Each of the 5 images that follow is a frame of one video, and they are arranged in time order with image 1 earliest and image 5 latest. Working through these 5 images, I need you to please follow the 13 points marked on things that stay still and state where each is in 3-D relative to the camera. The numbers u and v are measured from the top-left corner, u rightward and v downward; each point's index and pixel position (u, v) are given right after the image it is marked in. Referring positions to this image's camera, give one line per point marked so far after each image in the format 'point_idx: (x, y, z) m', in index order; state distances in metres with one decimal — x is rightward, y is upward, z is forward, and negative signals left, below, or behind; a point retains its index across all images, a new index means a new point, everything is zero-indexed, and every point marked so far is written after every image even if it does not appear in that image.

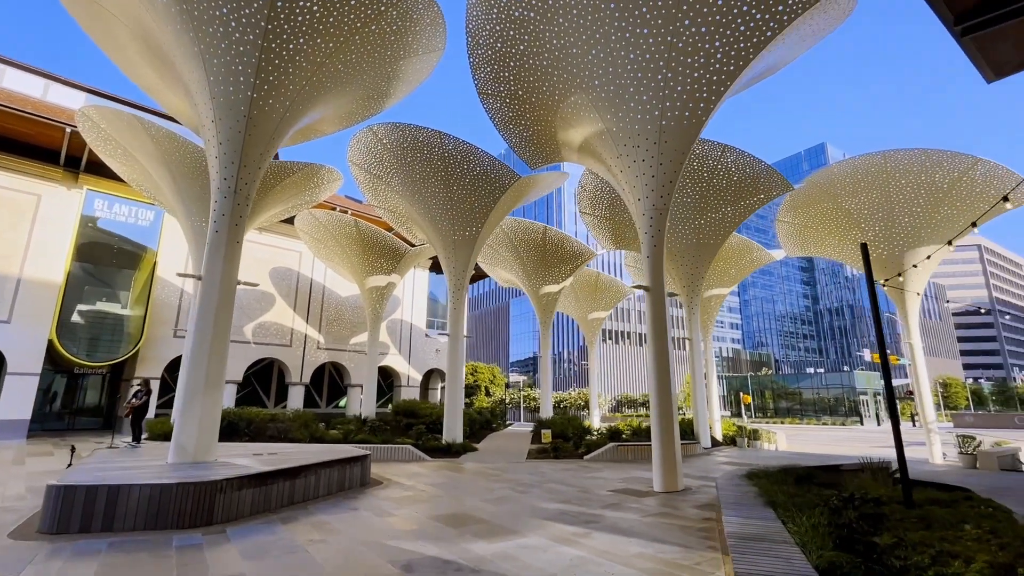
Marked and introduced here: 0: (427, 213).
0: (-2.6, +2.2, +14.6) m
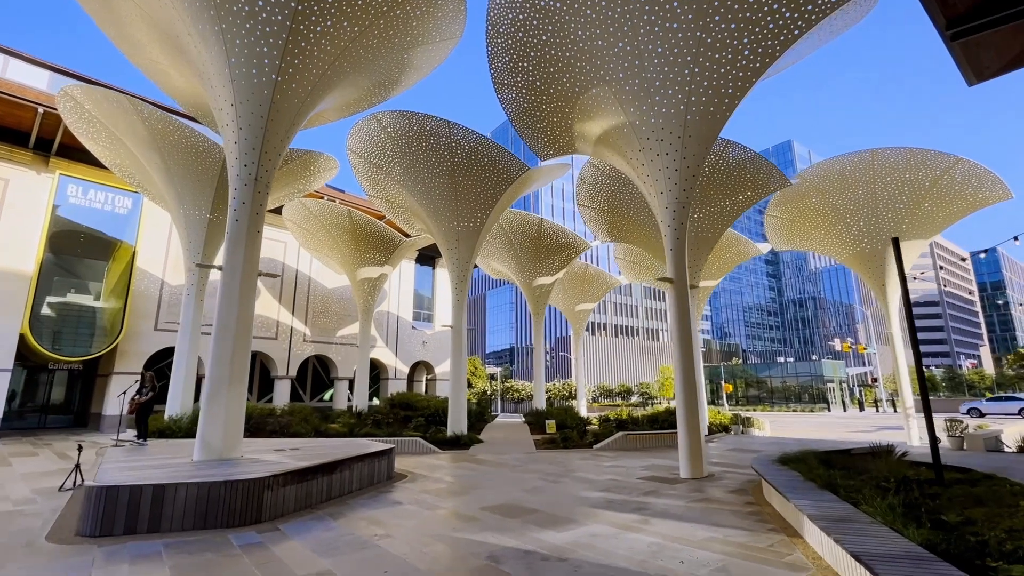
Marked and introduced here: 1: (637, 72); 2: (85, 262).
0: (-2.4, +2.5, +14.4) m
1: (+2.3, +3.9, +8.8) m
2: (-15.2, +0.9, +17.2) m
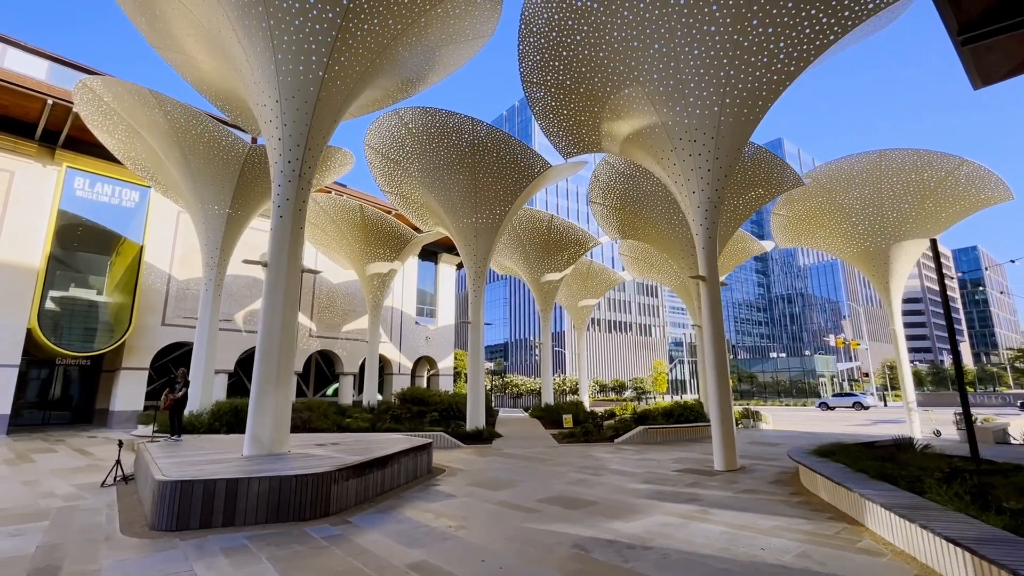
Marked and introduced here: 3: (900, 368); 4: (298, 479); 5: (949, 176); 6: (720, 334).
0: (-1.9, +2.6, +14.5) m
1: (+3.0, +4.0, +9.0) m
2: (-14.7, +1.1, +17.0) m
3: (+13.5, -2.8, +16.9) m
4: (-2.4, -2.2, +5.5) m
5: (+13.8, +3.5, +15.3) m
6: (+3.7, -0.8, +8.7) m
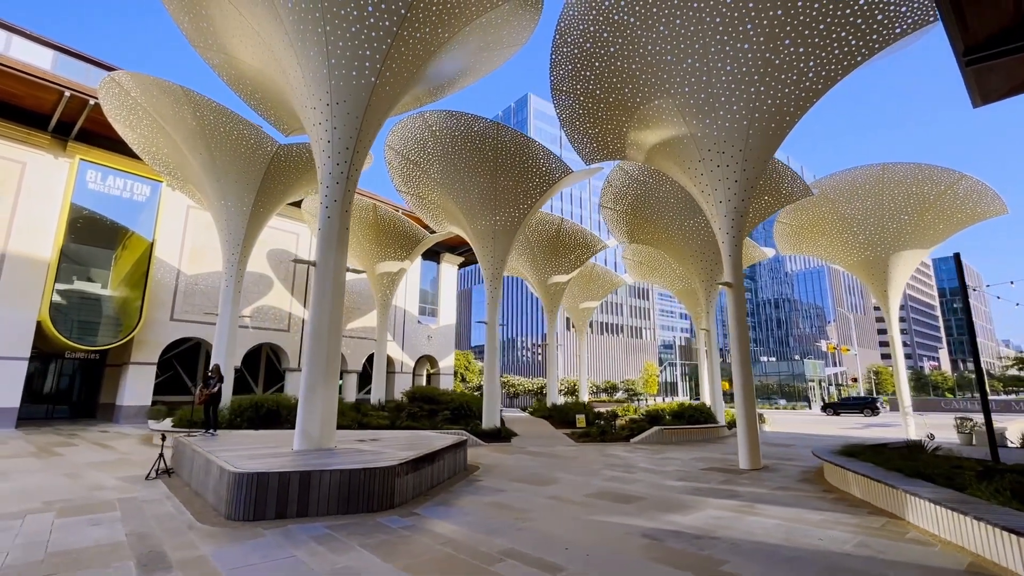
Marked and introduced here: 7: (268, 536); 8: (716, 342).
0: (-1.3, +2.6, +14.7) m
1: (+3.7, +3.9, +9.3) m
2: (-14.2, +1.3, +16.9) m
3: (+13.9, -3.1, +17.6) m
4: (-1.7, -2.2, +5.8) m
5: (+14.3, +3.2, +15.9) m
6: (+4.4, -0.9, +9.1) m
7: (-2.4, -2.4, +4.7) m
8: (+7.6, -2.0, +18.1) m
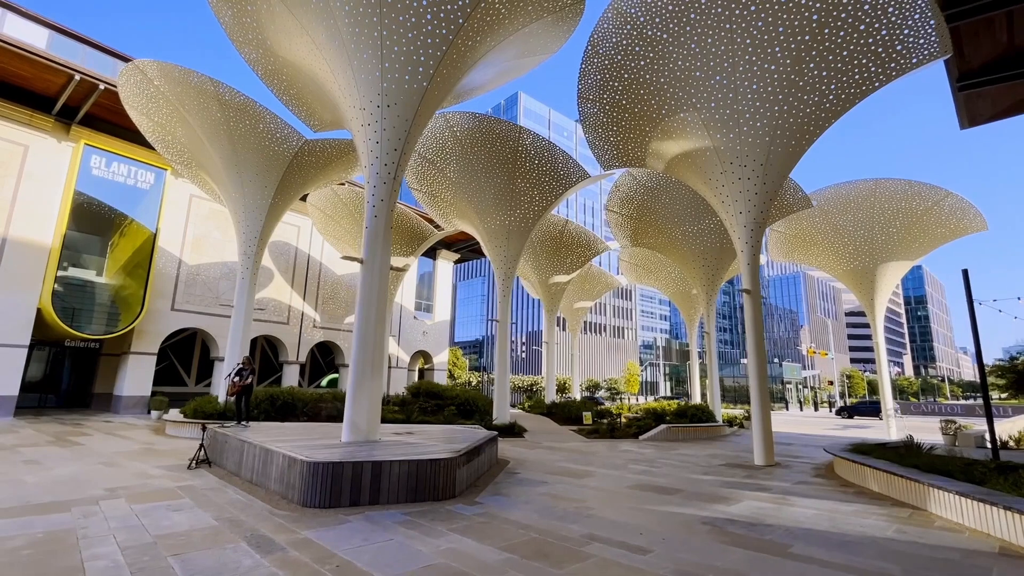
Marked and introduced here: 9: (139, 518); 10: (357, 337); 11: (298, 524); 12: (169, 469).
0: (-0.9, +2.6, +15.0) m
1: (+4.4, +3.8, +9.8) m
2: (-13.9, +1.7, +16.6) m
3: (+14.1, -3.4, +18.5) m
4: (-1.0, -2.2, +6.1) m
5: (+14.7, +2.9, +16.9) m
6: (+5.0, -1.1, +9.7) m
7: (-1.6, -2.4, +5.0) m
8: (+7.8, -2.2, +18.8) m
9: (-4.0, -2.4, +5.2) m
10: (-2.5, -0.8, +7.8) m
11: (-2.2, -2.4, +5.0) m
12: (-5.7, -3.0, +8.0) m
